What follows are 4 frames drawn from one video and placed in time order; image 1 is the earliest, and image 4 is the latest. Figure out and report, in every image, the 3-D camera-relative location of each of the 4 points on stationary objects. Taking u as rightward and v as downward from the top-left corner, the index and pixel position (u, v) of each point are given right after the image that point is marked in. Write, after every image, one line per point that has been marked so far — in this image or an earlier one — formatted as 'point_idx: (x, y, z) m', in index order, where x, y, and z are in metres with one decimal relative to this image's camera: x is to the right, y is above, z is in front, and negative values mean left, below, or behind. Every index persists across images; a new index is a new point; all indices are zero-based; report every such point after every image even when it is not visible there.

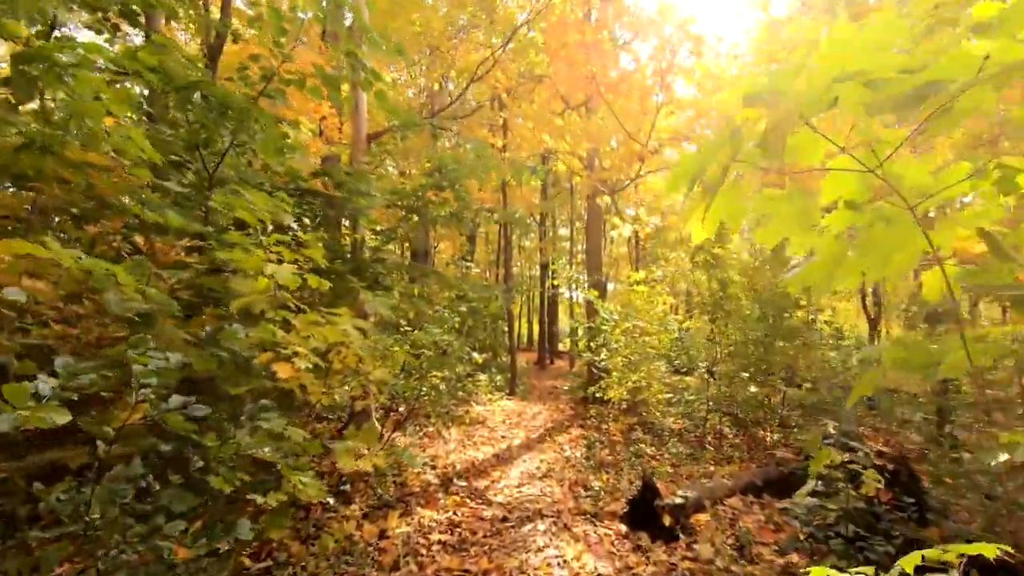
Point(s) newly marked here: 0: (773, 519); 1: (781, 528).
0: (+2.1, -1.8, +4.1) m
1: (+2.1, -1.8, +4.0) m
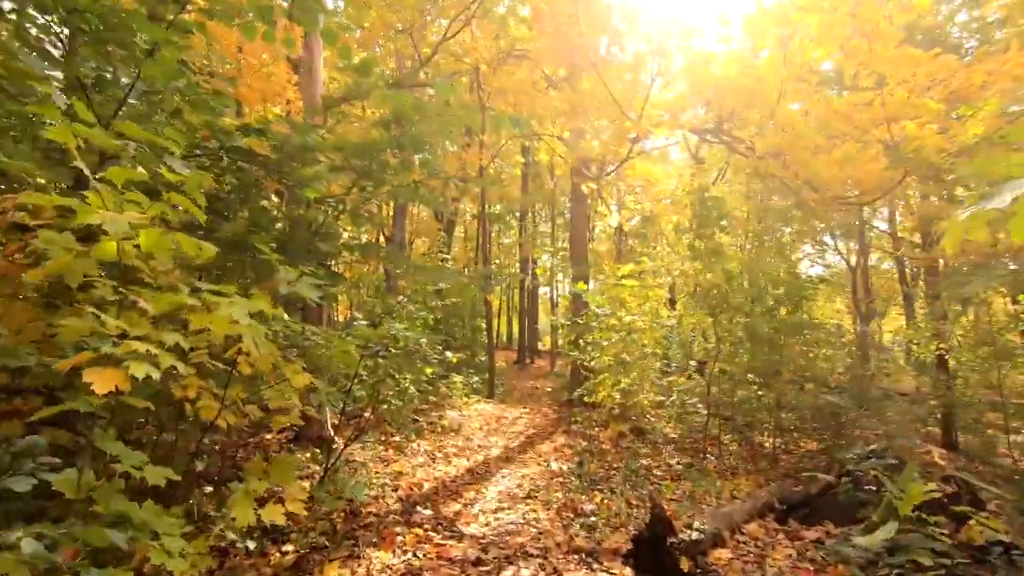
0: (+1.9, -1.7, +3.5) m
1: (+1.9, -1.7, +3.3) m
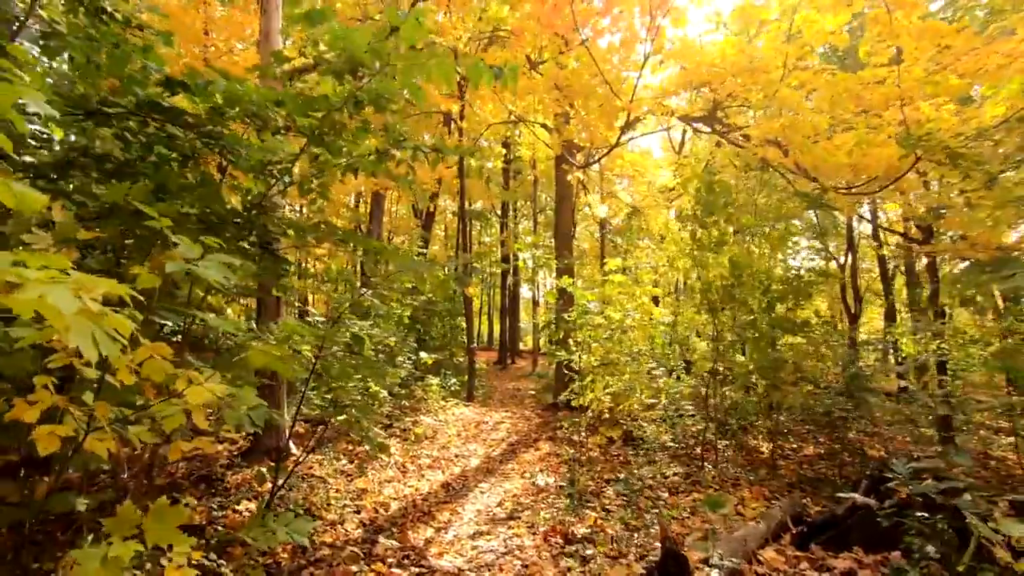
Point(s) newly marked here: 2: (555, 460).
0: (+1.8, -1.7, +3.0) m
1: (+1.8, -1.7, +2.8) m
2: (+0.4, -1.8, +5.4) m
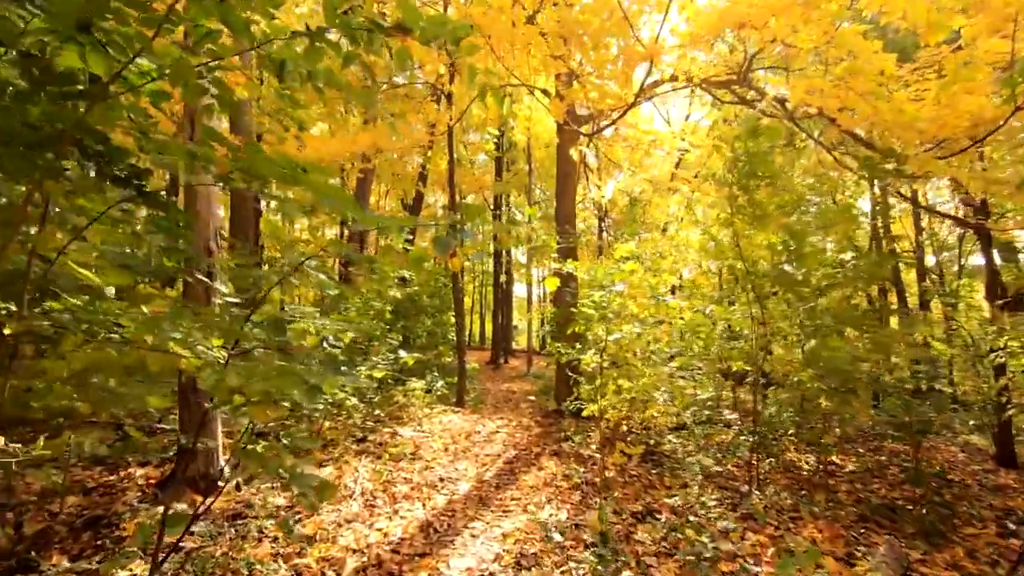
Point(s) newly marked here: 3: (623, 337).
0: (+1.8, -1.5, +2.0) m
1: (+1.8, -1.5, +1.8) m
2: (+0.4, -1.6, +4.4) m
3: (+1.1, -0.6, +5.8) m
